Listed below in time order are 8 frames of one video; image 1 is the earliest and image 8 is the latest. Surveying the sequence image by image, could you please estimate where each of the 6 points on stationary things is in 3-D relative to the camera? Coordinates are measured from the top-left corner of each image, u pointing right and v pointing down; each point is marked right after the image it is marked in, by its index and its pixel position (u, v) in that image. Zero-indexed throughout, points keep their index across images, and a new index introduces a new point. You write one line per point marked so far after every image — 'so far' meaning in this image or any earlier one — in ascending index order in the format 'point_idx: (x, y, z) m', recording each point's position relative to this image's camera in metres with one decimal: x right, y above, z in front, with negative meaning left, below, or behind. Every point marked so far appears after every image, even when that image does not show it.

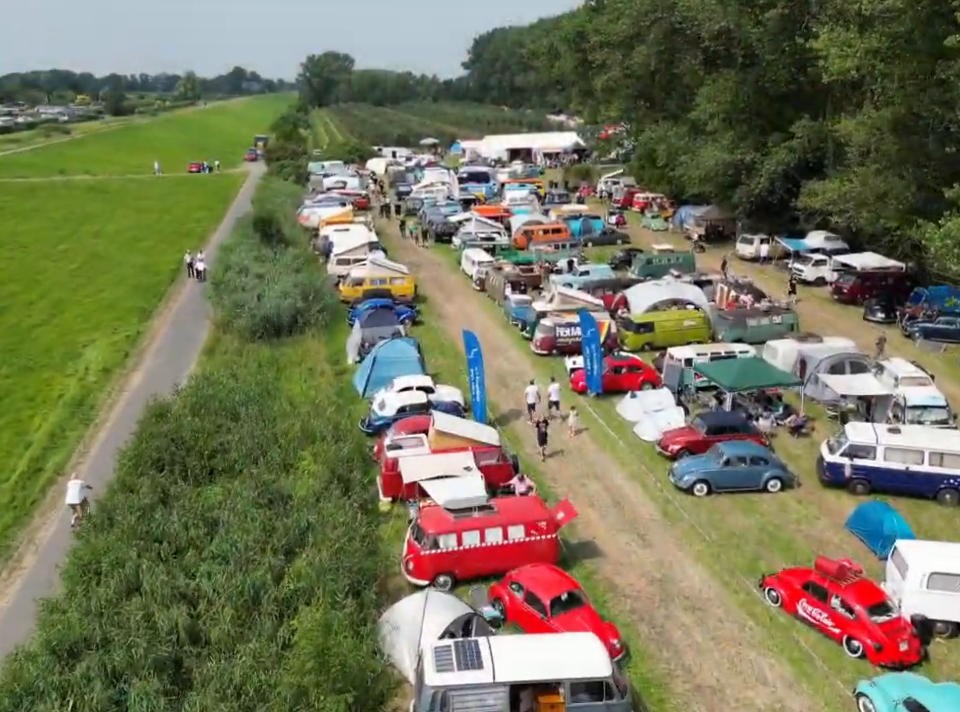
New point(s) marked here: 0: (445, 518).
0: (-0.7, -3.2, +20.2) m
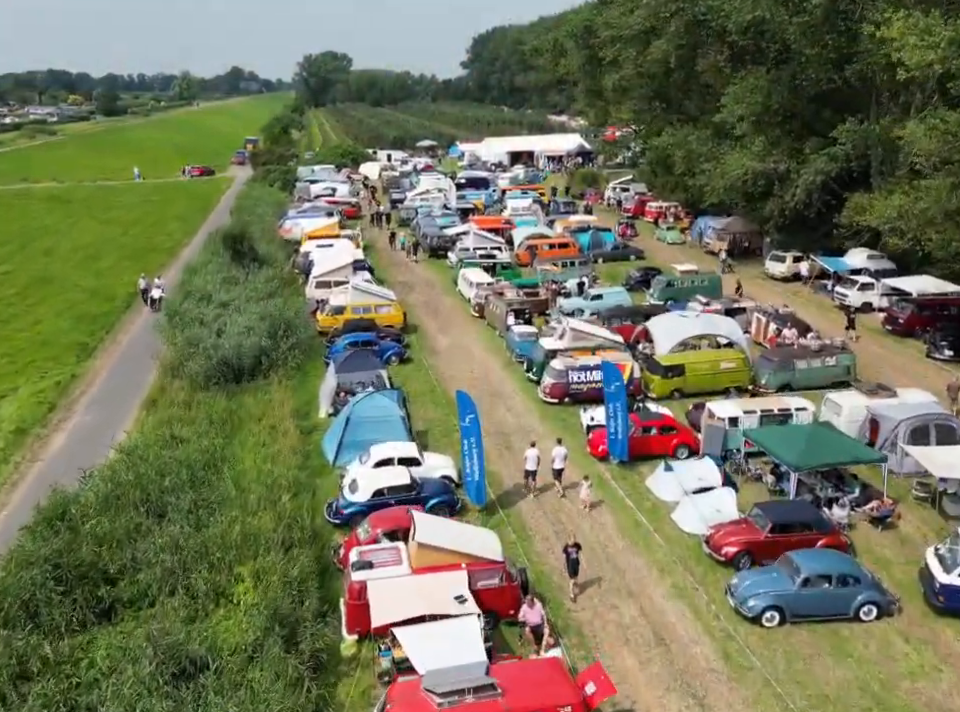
0: (-0.7, -4.6, +14.1) m
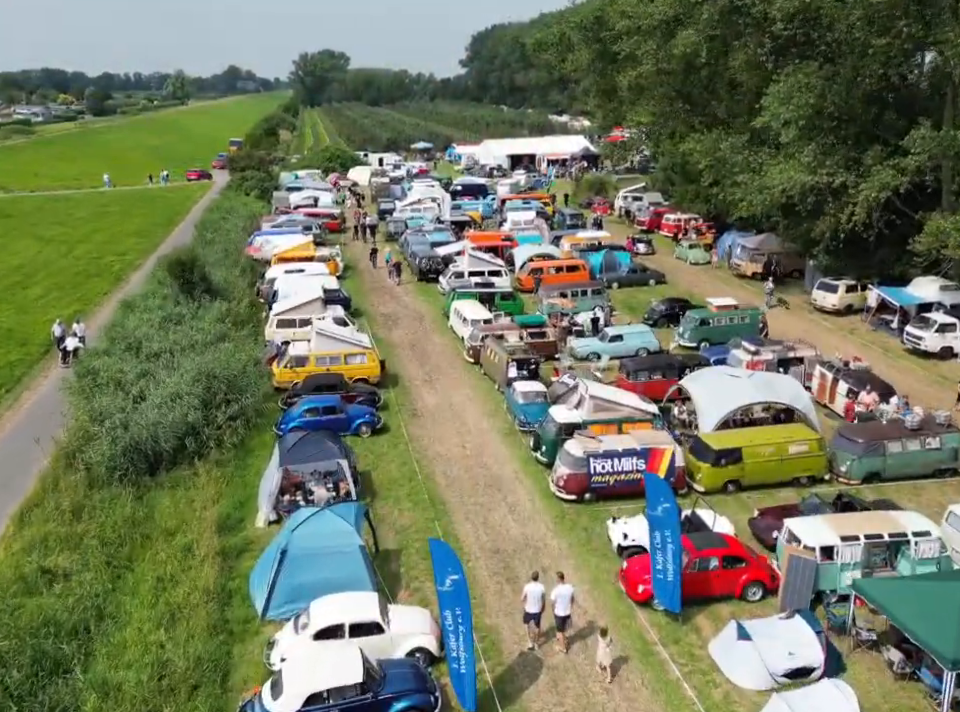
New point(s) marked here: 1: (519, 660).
0: (-0.9, -6.5, +6.4) m
1: (+0.7, -5.1, +17.7) m
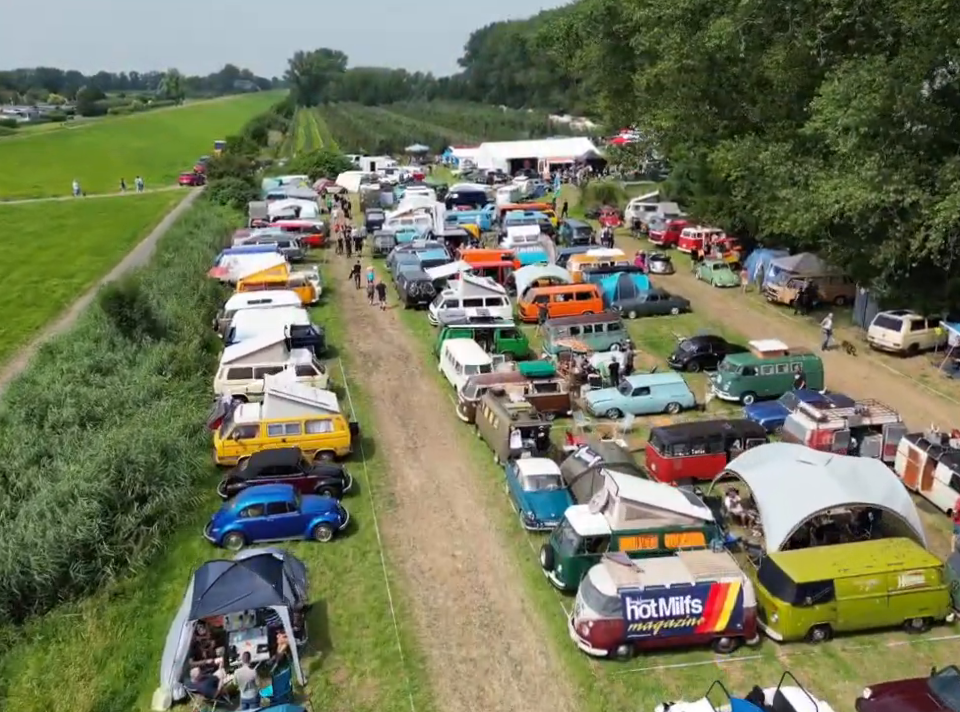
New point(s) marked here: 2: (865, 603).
0: (-1.0, -8.2, -0.3) m
1: (+0.6, -6.7, +11.0) m
2: (+6.6, -4.2, +18.0) m
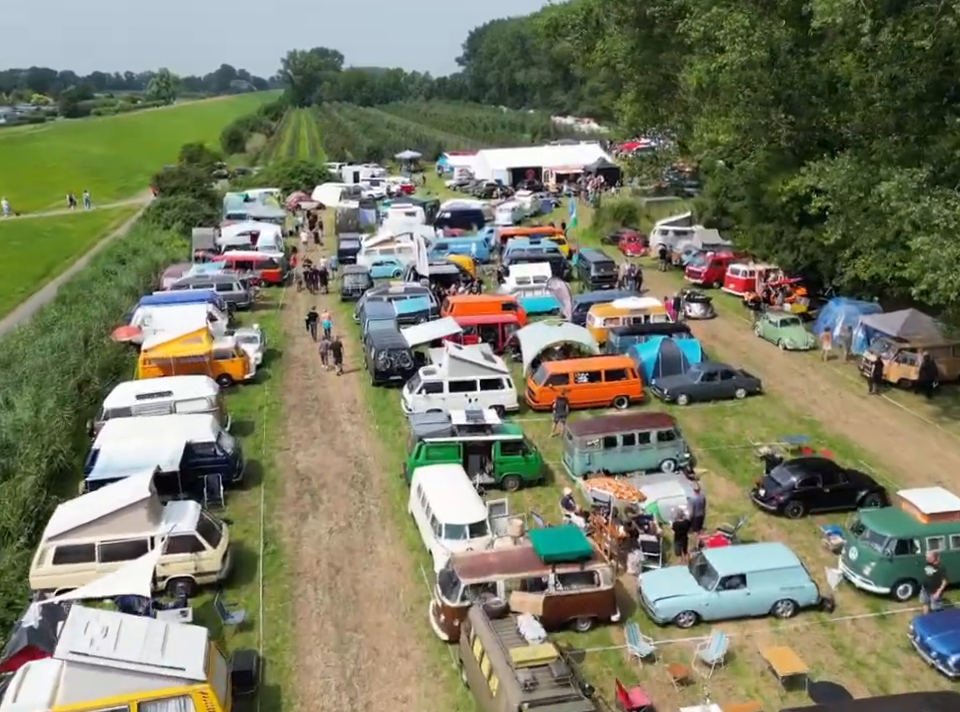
0: (-1.2, -11.2, -12.4) m
1: (+0.4, -9.8, -1.1) m
2: (+6.3, -7.2, +5.9) m
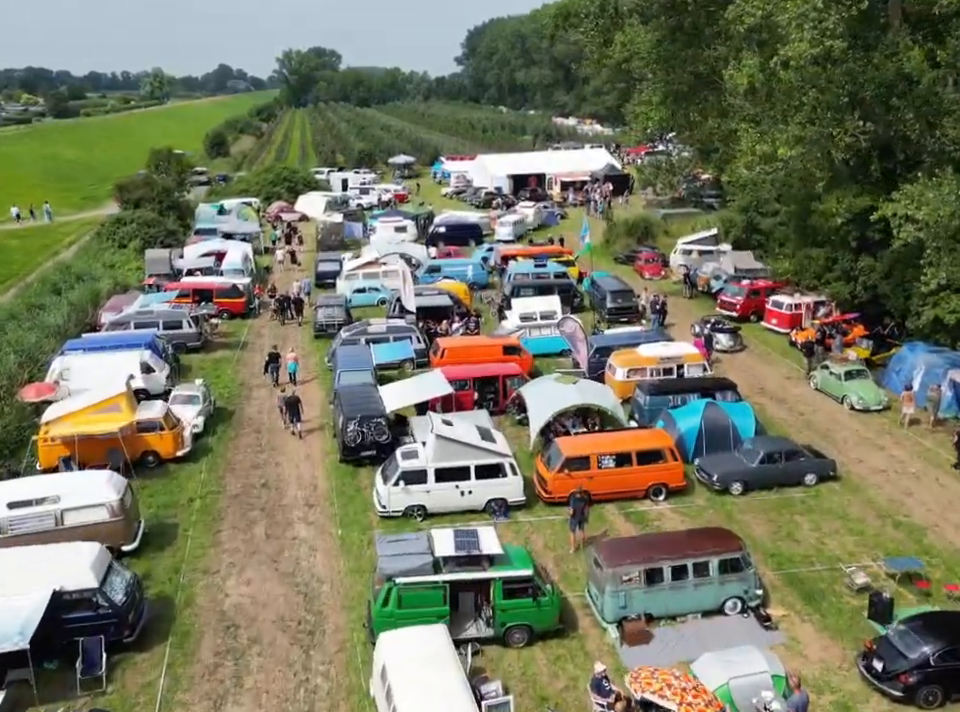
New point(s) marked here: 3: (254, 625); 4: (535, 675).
0: (-1.2, -13.0, -19.6) m
1: (+0.3, -11.5, -8.3) m
2: (+6.3, -9.0, -1.4) m
3: (-4.0, -4.8, +18.5) m
4: (+0.9, -5.3, +17.8) m
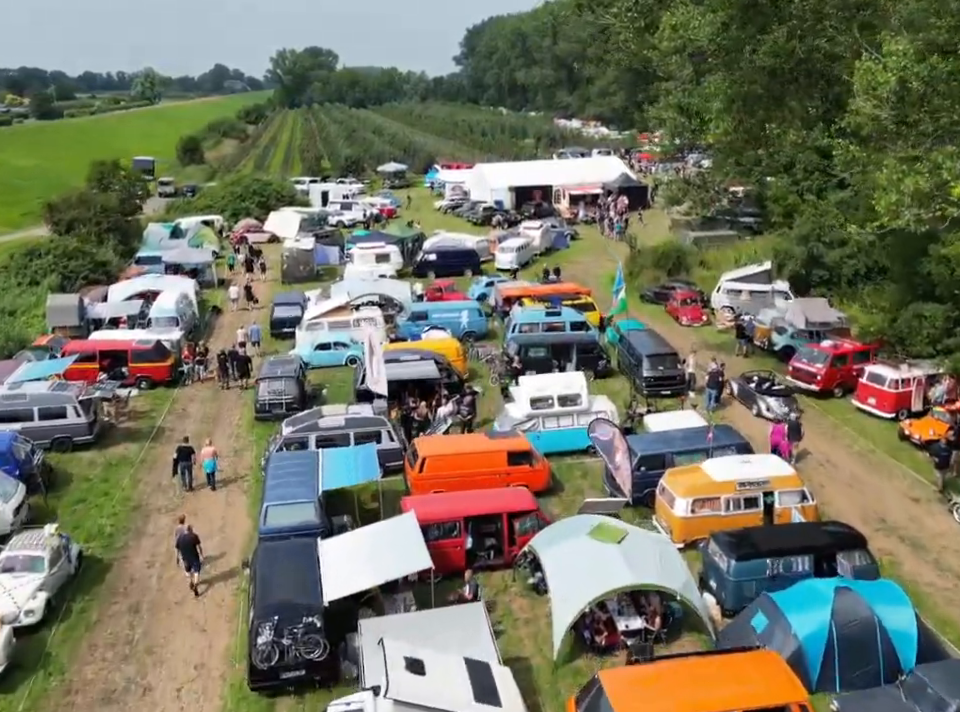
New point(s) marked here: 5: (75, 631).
0: (-1.3, -15.6, -30.1) m
1: (+0.2, -14.1, -18.8) m
2: (+6.2, -11.6, -11.8) m
3: (-4.1, -7.4, +8.1) m
4: (+0.8, -7.9, +7.4) m
5: (-7.2, -4.9, +18.9) m
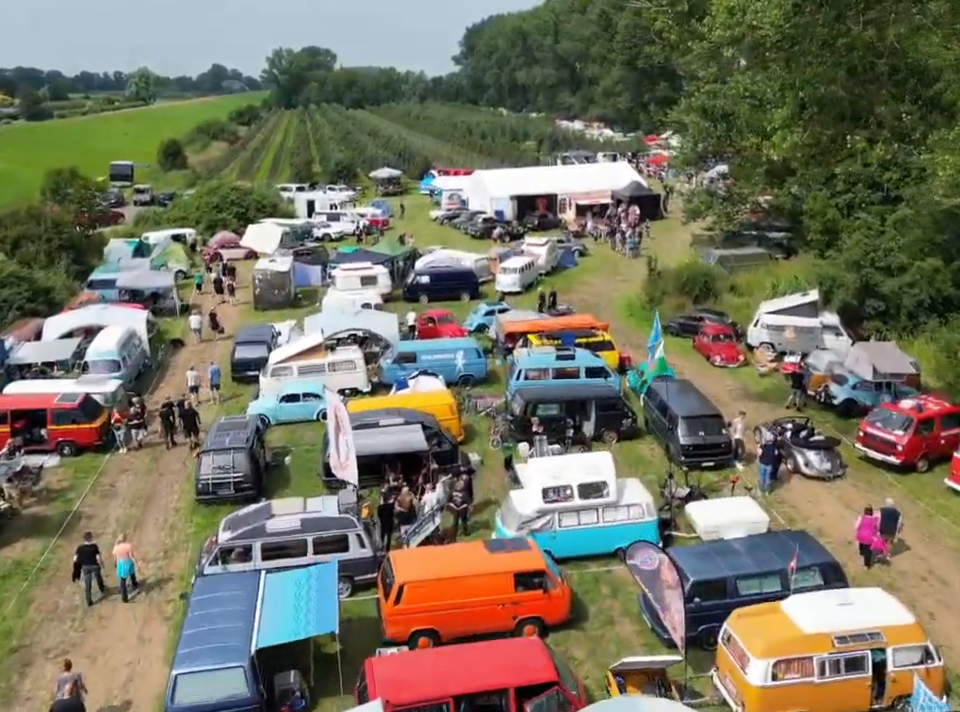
0: (-1.4, -17.1, -36.4) m
1: (+0.1, -15.7, -25.0) m
2: (+6.1, -13.1, -18.1) m
3: (-4.2, -9.0, +1.8) m
4: (+0.8, -9.5, +1.1) m
5: (-7.2, -6.5, +12.6) m
